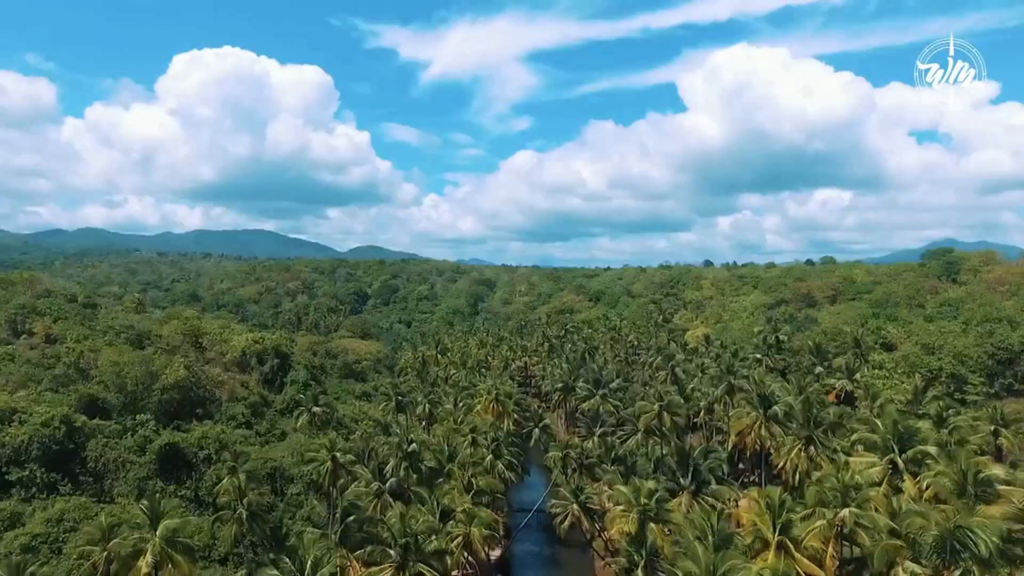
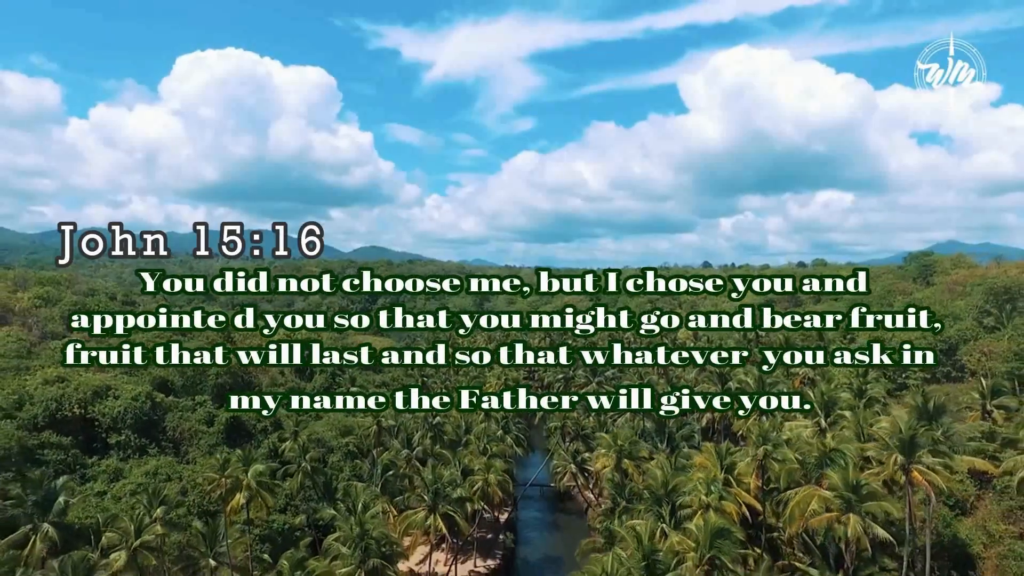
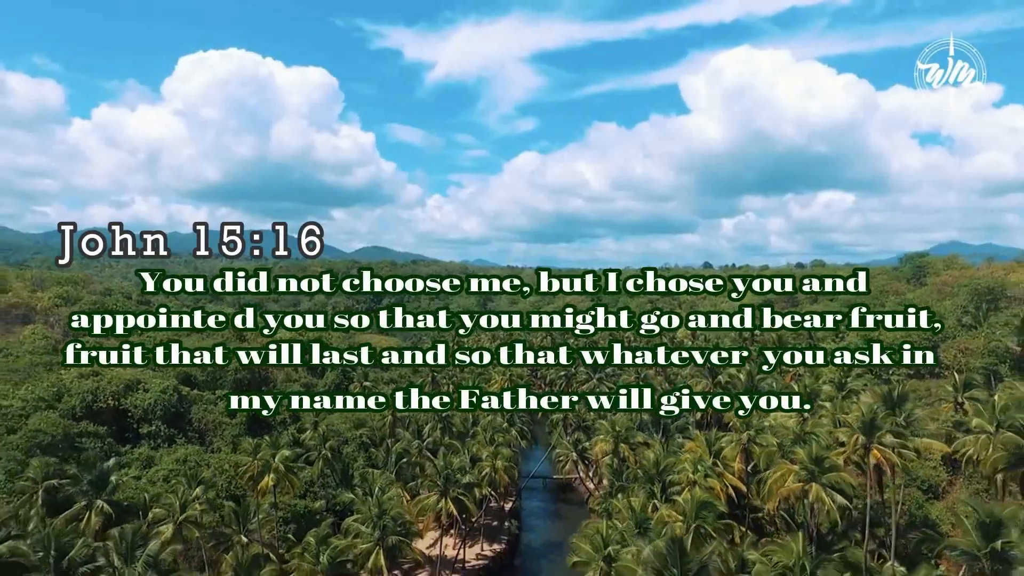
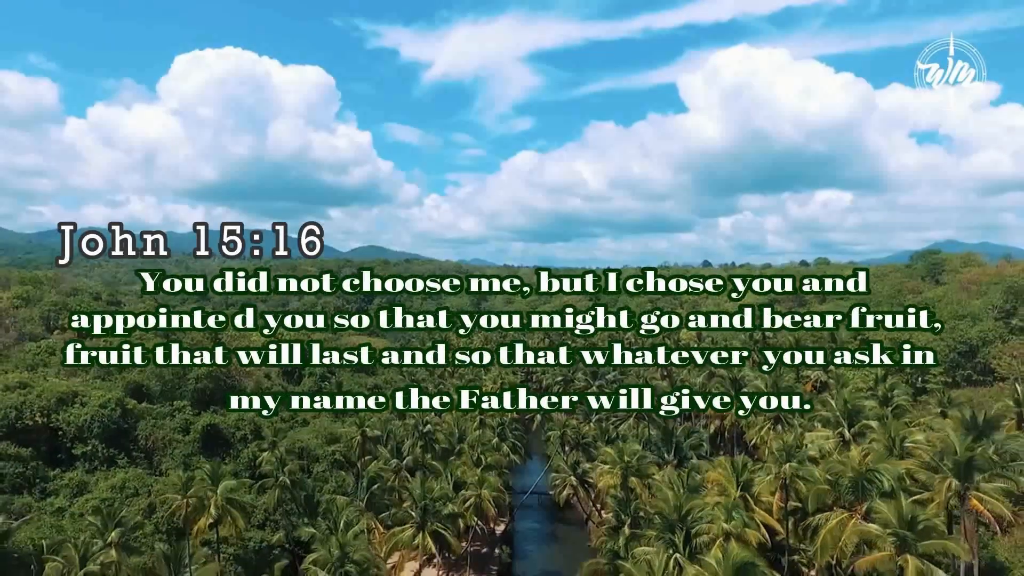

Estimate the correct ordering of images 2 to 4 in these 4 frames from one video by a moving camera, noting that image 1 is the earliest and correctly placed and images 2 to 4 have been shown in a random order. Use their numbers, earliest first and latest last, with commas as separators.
4, 2, 3
